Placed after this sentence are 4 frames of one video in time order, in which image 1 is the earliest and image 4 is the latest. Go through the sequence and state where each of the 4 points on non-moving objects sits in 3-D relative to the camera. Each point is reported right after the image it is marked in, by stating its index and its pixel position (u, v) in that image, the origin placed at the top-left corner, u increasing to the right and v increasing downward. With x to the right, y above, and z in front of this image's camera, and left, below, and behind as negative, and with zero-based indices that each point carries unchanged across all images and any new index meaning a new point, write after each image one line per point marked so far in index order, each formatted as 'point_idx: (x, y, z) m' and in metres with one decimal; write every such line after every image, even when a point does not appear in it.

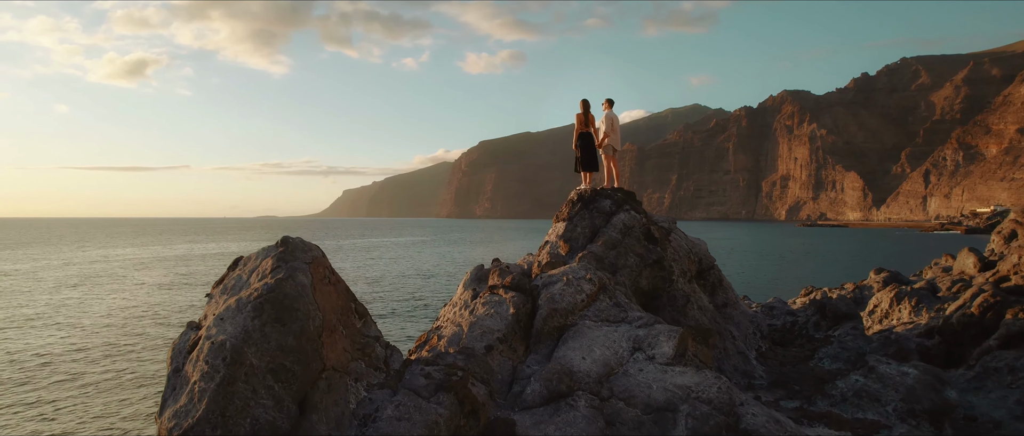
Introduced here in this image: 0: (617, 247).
0: (+1.9, -0.5, +9.6) m
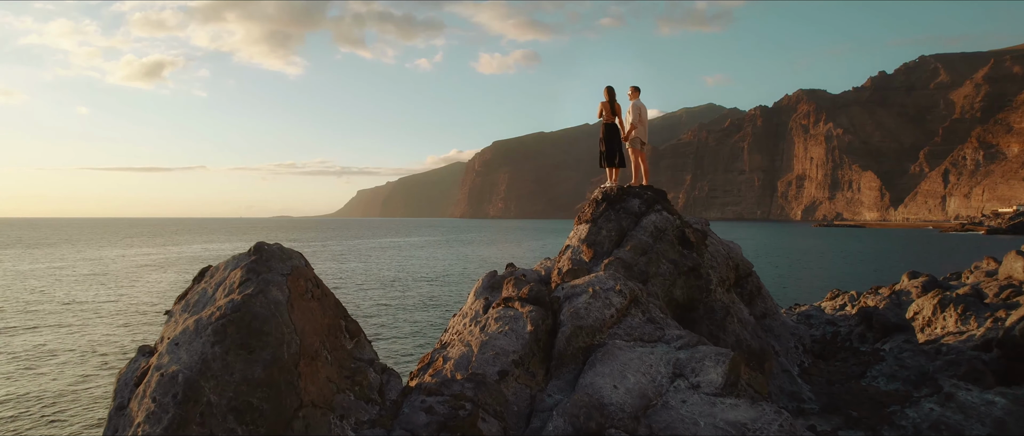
0: (+2.1, -0.6, +8.4) m
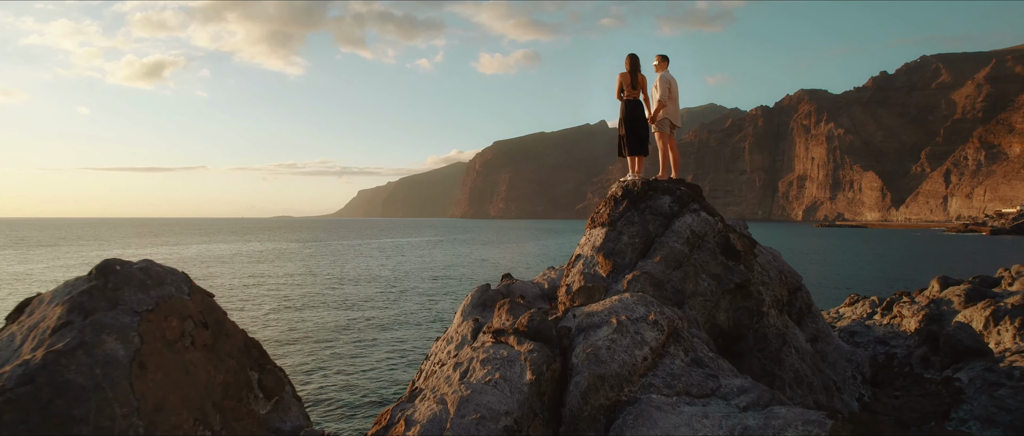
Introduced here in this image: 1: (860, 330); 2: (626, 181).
0: (+2.1, -0.6, +6.5) m
1: (+8.2, -2.6, +12.6) m
2: (+1.6, +0.5, +7.5) m
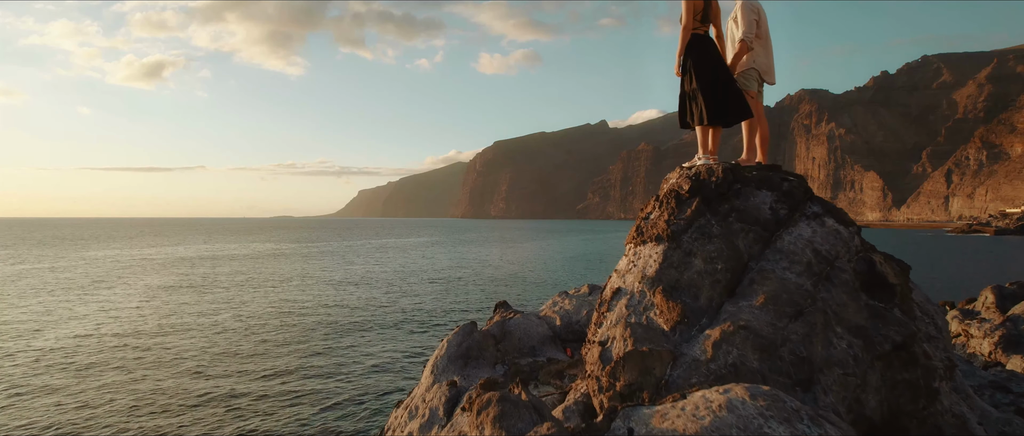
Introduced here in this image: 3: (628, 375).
0: (+2.0, -0.7, +3.7) m
1: (+8.1, -2.7, +9.8) m
2: (+1.6, +0.4, +4.7) m
3: (+0.7, -1.1, +3.7) m
